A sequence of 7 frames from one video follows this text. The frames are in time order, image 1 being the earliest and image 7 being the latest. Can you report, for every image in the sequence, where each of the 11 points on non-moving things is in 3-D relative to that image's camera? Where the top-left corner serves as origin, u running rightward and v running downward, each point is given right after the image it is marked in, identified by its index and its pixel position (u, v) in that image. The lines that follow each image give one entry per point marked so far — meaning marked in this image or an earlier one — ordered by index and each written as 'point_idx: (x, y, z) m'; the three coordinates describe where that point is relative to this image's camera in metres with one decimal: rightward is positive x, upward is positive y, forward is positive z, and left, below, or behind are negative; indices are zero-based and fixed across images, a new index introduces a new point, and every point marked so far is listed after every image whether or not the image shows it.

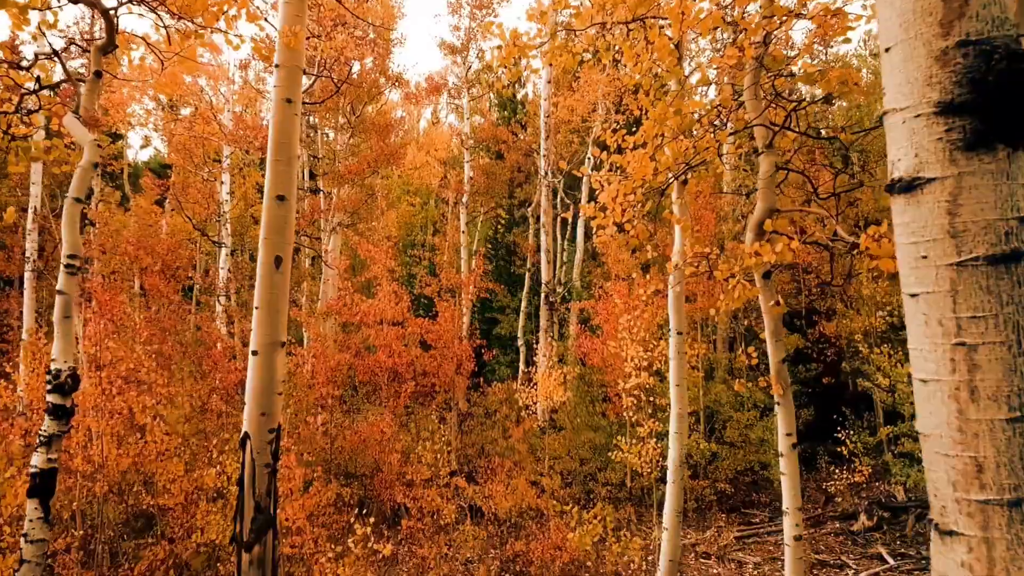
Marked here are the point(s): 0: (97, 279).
0: (-9.9, +0.2, +12.3) m
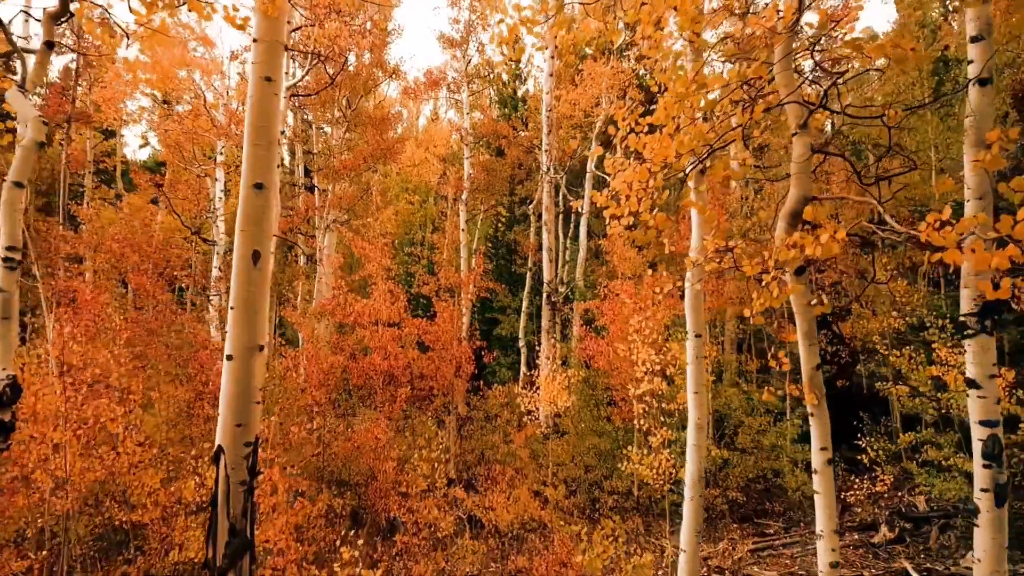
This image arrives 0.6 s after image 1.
0: (-9.8, +0.2, +11.8) m
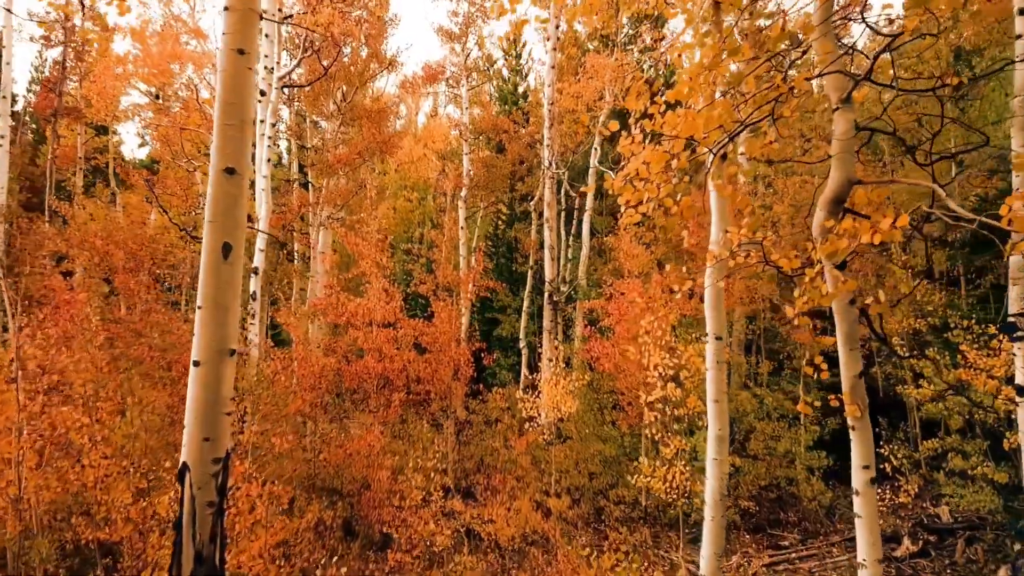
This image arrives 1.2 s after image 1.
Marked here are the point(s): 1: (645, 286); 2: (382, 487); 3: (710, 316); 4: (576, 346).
0: (-9.8, +0.2, +11.3) m
1: (+3.0, +0.1, +11.8) m
2: (-2.6, -4.0, +10.3) m
3: (+2.0, -0.3, +5.1) m
4: (+1.7, -1.5, +13.4) m
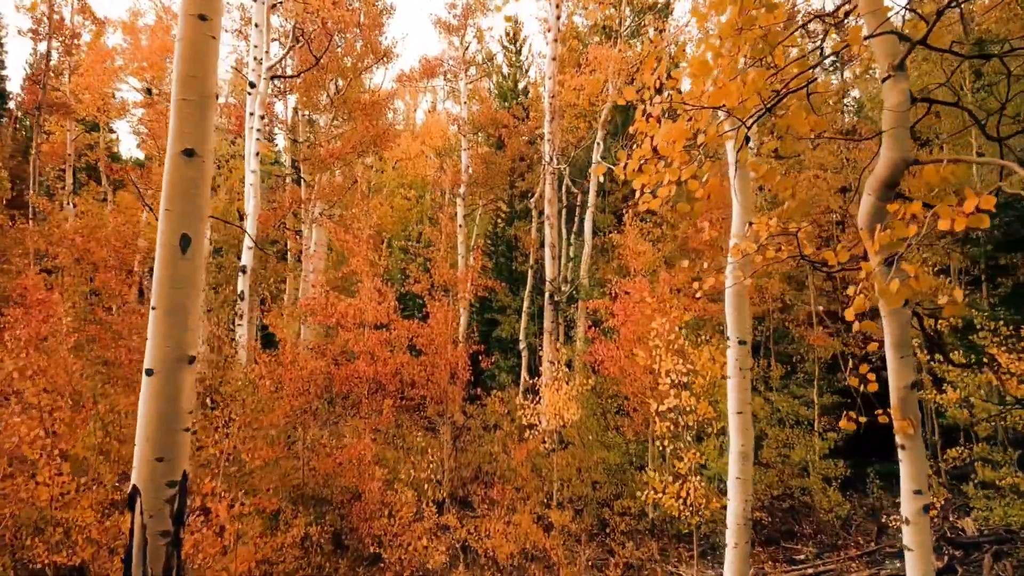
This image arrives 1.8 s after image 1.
0: (-9.8, +0.3, +10.8) m
1: (+3.0, +0.1, +11.2) m
2: (-2.6, -3.9, +9.7) m
3: (+2.0, -0.3, +4.6) m
4: (+1.6, -1.5, +12.8) m
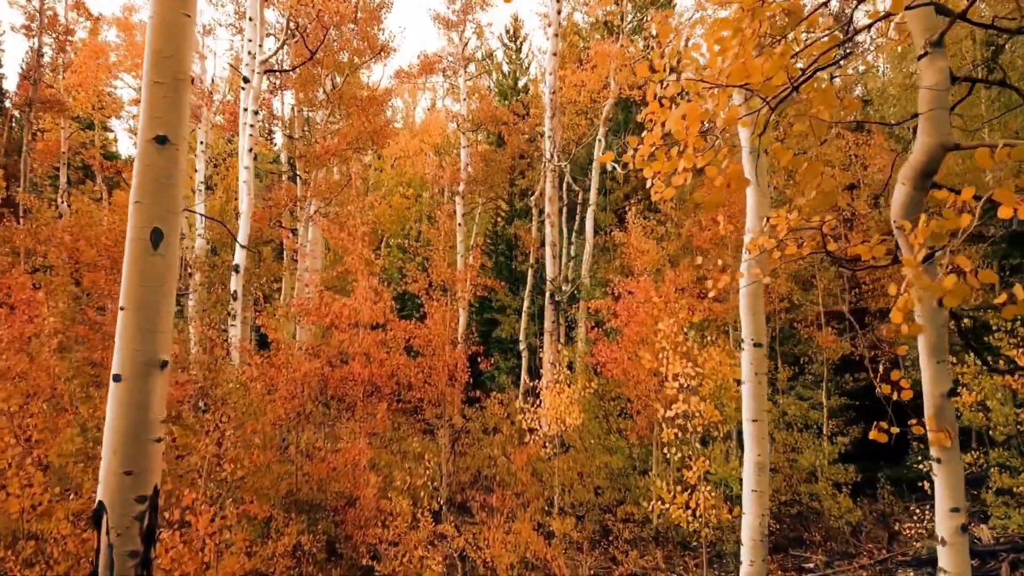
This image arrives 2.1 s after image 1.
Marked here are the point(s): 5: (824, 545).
0: (-9.8, +0.3, +10.5) m
1: (+3.0, +0.1, +10.9) m
2: (-2.6, -3.9, +9.4) m
3: (+1.9, -0.3, +4.3) m
4: (+1.6, -1.5, +12.5) m
5: (+6.3, -5.2, +10.5) m
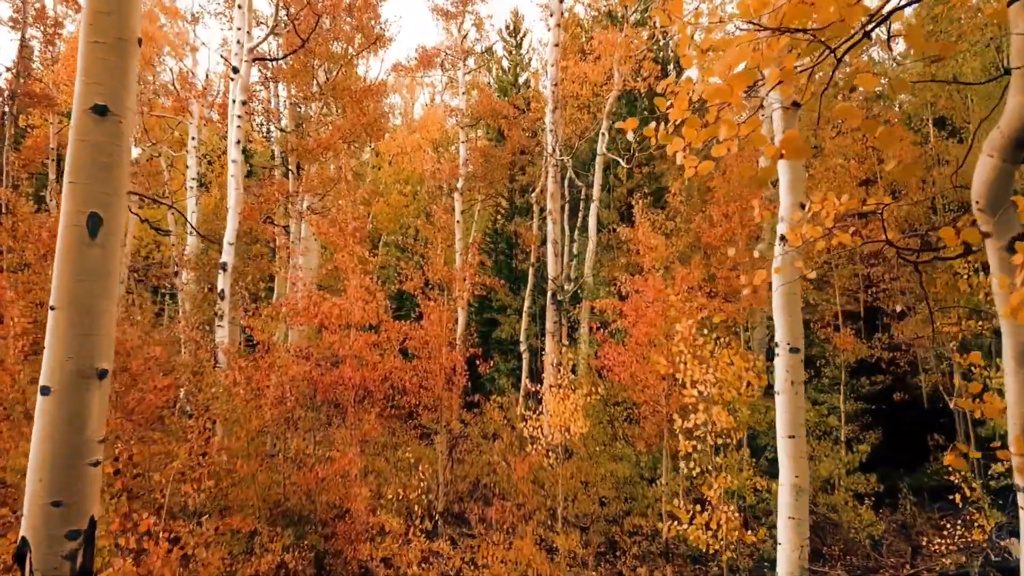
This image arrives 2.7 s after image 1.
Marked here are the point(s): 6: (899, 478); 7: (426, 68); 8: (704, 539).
0: (-9.8, +0.3, +9.9) m
1: (+3.0, +0.1, +10.4) m
2: (-2.6, -3.9, +8.9) m
3: (+2.0, -0.2, +3.8) m
4: (+1.7, -1.5, +12.0) m
5: (+6.3, -5.2, +10.0) m
6: (+9.4, -4.6, +12.6) m
7: (-2.8, +7.1, +16.6) m
8: (+3.3, -4.3, +8.9) m
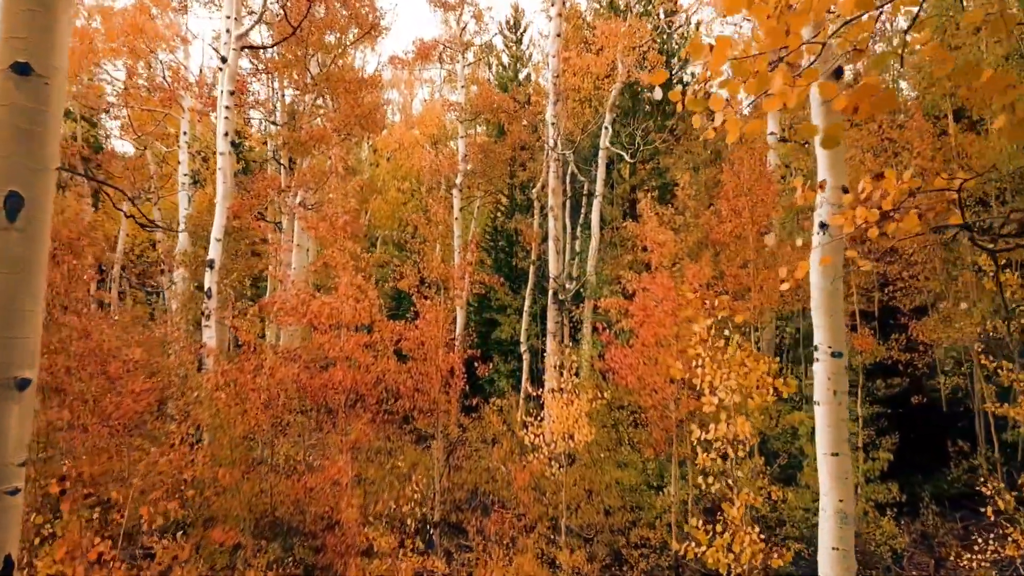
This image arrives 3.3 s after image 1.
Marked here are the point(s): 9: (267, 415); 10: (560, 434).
0: (-9.8, +0.3, +9.4) m
1: (+3.0, +0.1, +9.9) m
2: (-2.6, -3.9, +8.4) m
3: (+2.0, -0.2, +3.3) m
4: (+1.7, -1.4, +11.5) m
5: (+6.3, -5.1, +9.5) m
6: (+9.4, -4.6, +12.1) m
7: (-2.8, +7.1, +16.1) m
8: (+3.3, -4.2, +8.4) m
9: (-3.9, -2.0, +8.3) m
10: (+0.8, -2.5, +9.2) m
